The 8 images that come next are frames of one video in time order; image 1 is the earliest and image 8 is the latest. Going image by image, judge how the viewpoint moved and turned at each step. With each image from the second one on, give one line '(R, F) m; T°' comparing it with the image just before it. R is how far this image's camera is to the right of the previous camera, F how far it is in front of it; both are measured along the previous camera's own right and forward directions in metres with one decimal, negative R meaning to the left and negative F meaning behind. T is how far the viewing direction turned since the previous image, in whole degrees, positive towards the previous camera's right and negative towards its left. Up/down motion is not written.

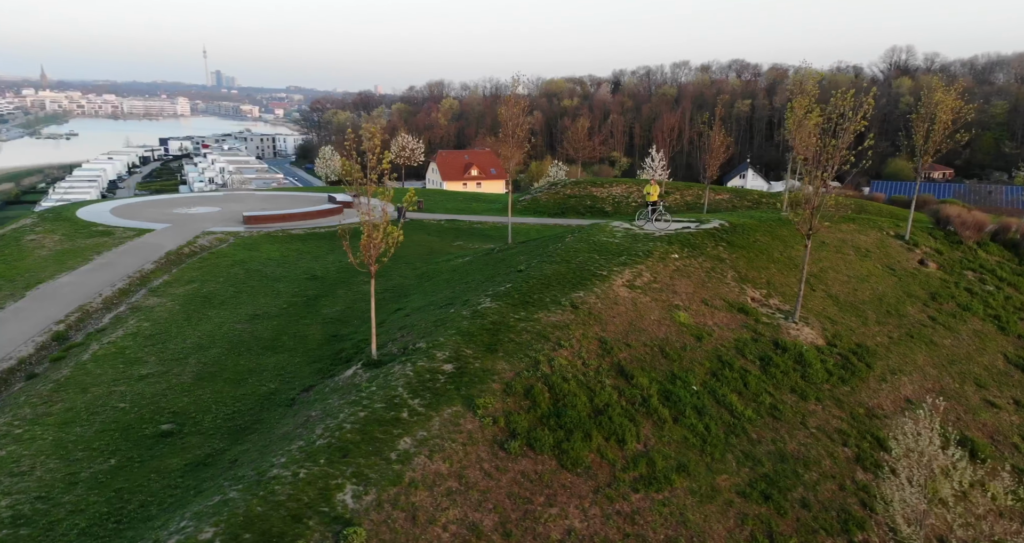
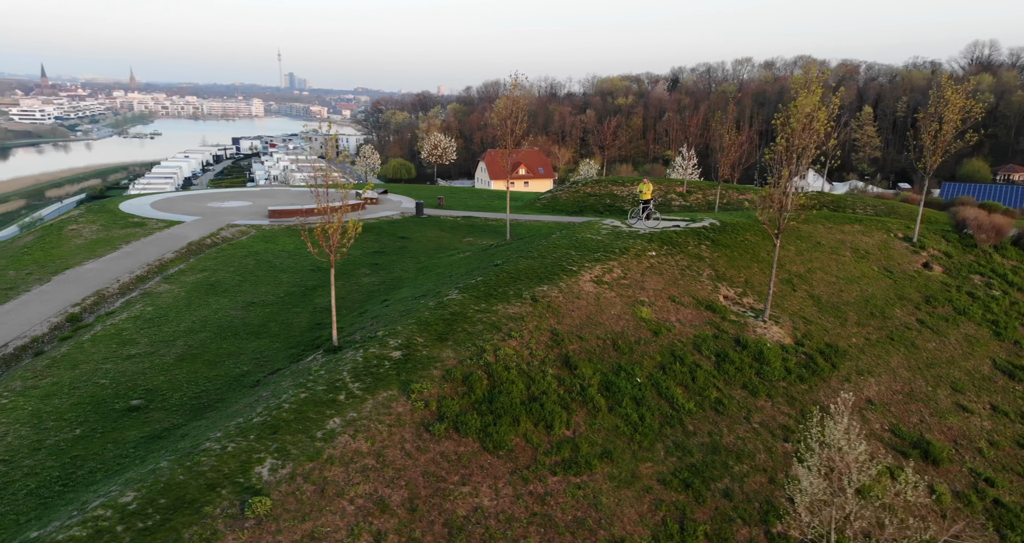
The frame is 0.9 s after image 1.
(+1.6, -0.2) m; -3°
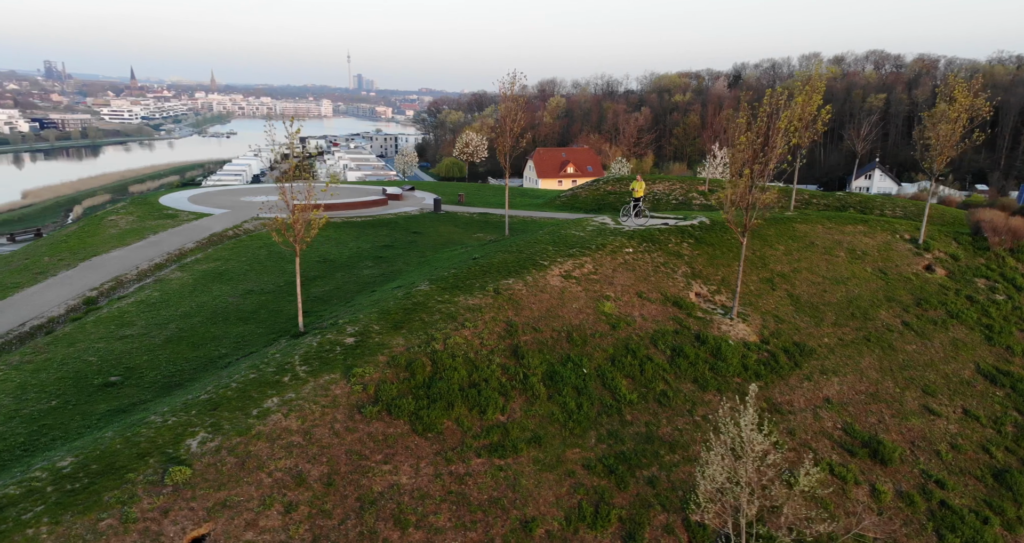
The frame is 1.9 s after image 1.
(+1.6, -0.2) m; -3°
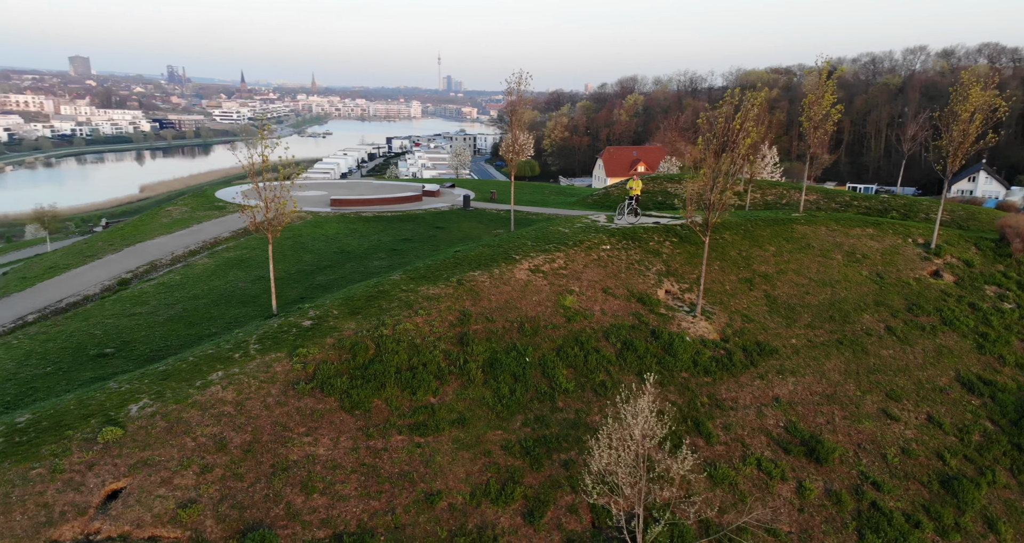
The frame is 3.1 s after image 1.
(+2.0, -0.3) m; -4°
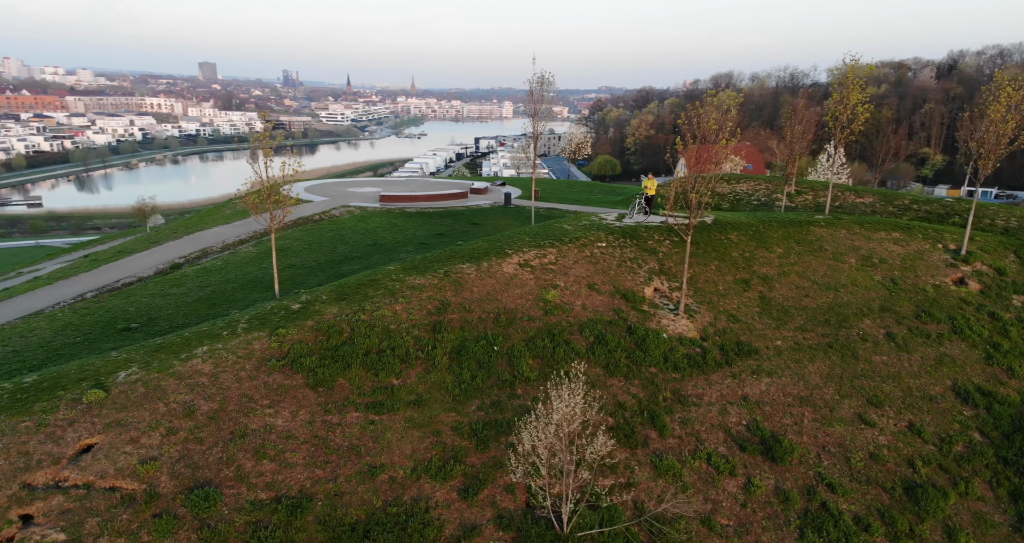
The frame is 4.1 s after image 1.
(+1.8, -0.3) m; -5°
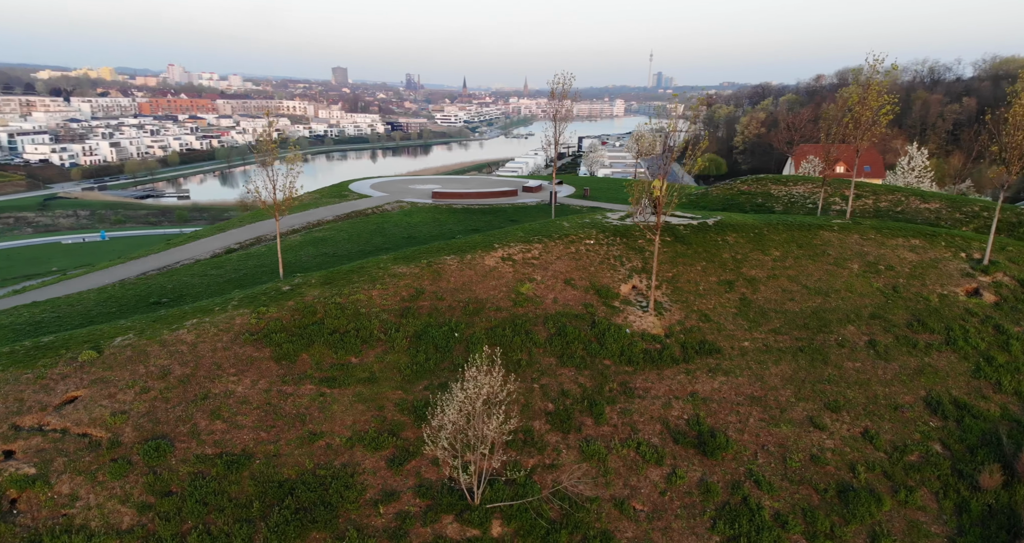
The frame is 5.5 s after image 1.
(+2.2, -0.5) m; -6°
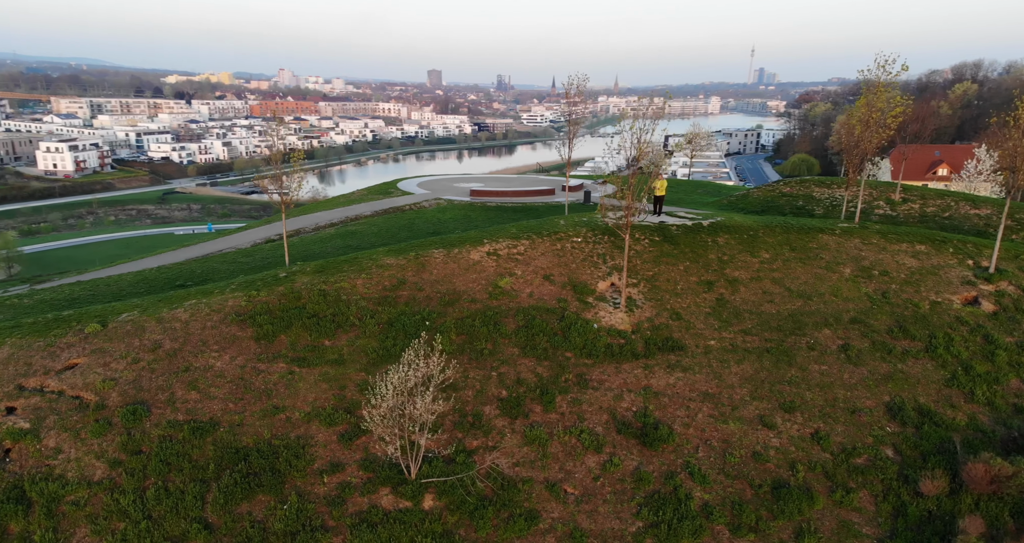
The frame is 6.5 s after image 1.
(+1.8, -0.6) m; -5°
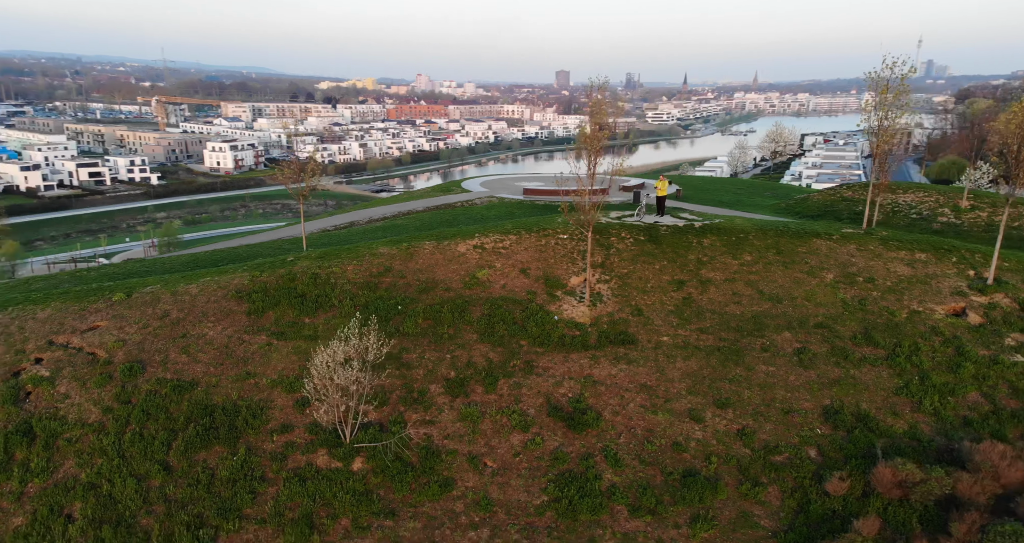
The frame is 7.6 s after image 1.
(+2.6, -1.0) m; -6°
